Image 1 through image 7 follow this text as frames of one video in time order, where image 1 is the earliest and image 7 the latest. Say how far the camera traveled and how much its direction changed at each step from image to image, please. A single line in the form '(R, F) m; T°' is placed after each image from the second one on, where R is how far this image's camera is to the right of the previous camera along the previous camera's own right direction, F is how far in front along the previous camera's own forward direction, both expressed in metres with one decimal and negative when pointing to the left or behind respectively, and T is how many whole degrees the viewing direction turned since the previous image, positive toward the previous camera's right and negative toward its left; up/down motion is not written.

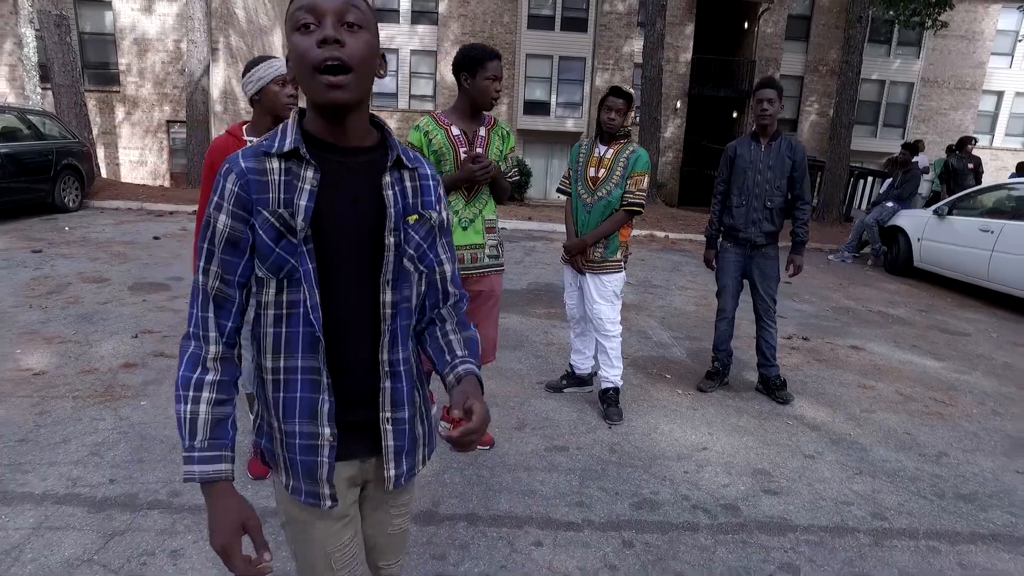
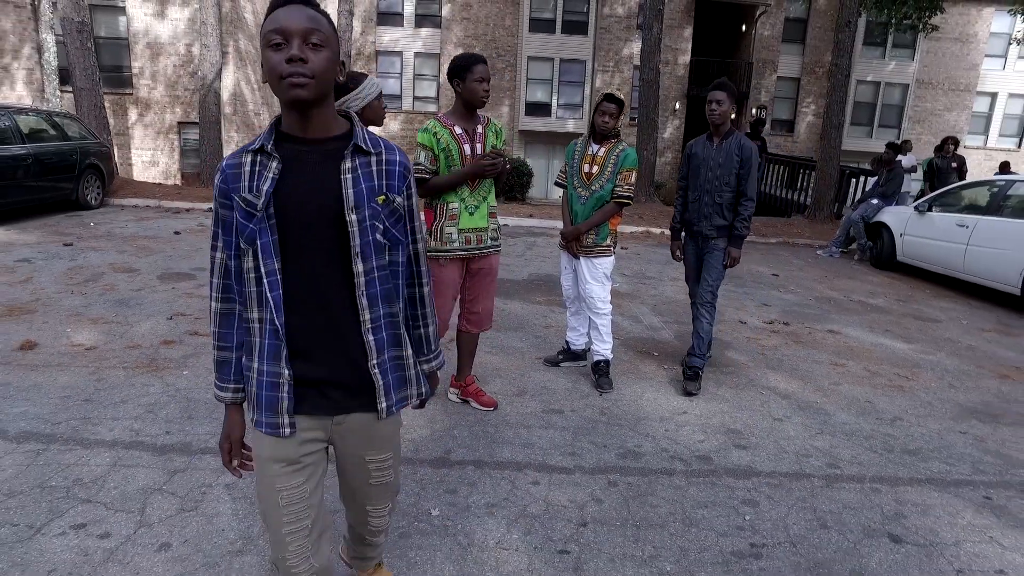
(0.0, -0.5) m; 0°
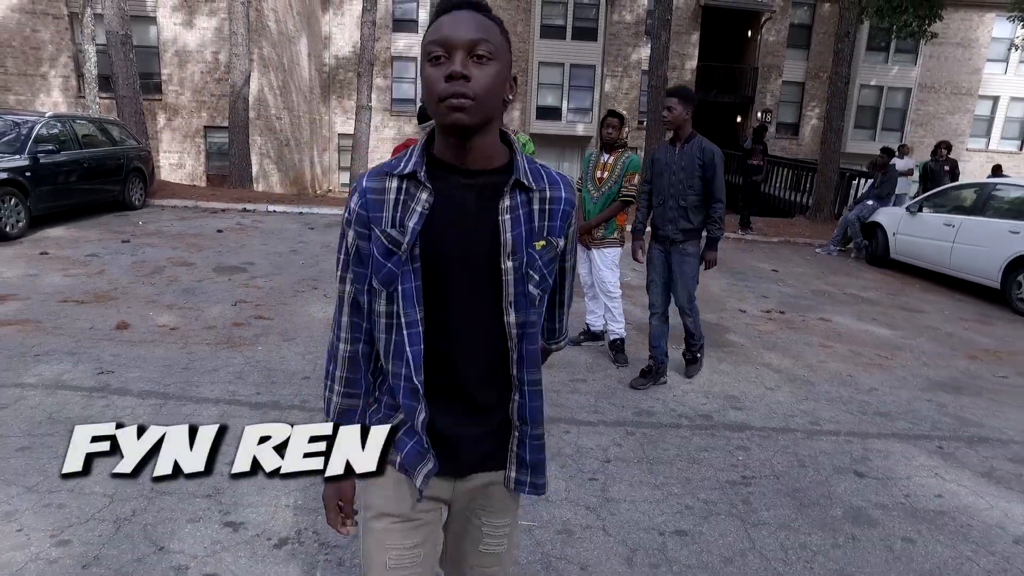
(-0.2, -0.7) m; -1°
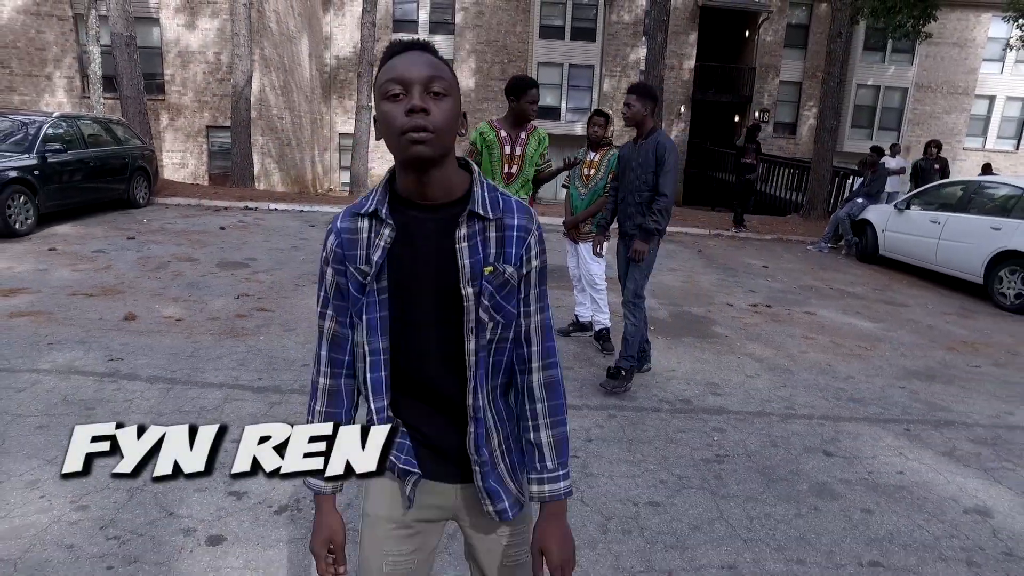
(+0.1, -0.2) m; 0°
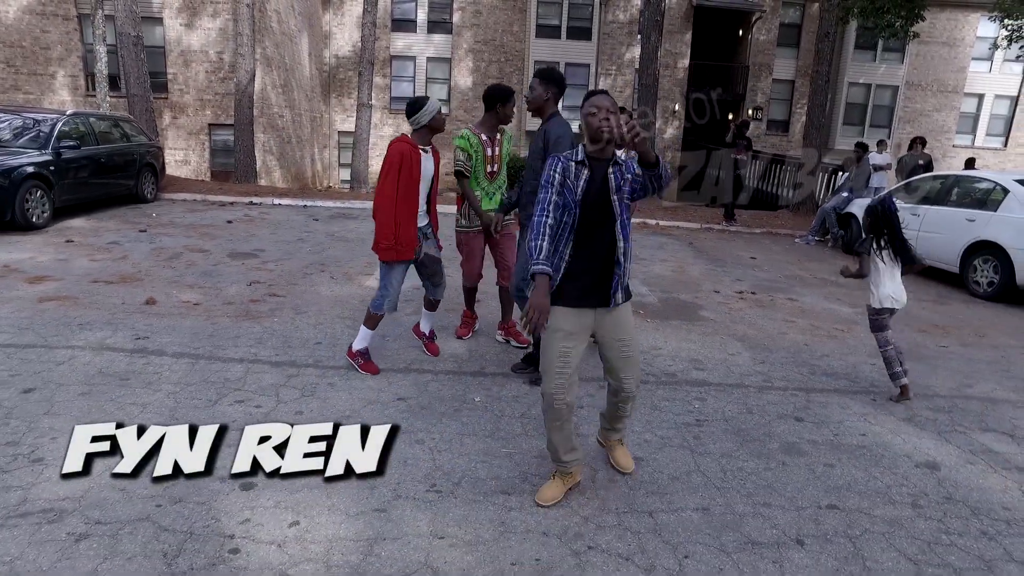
(0.0, -0.4) m; 0°
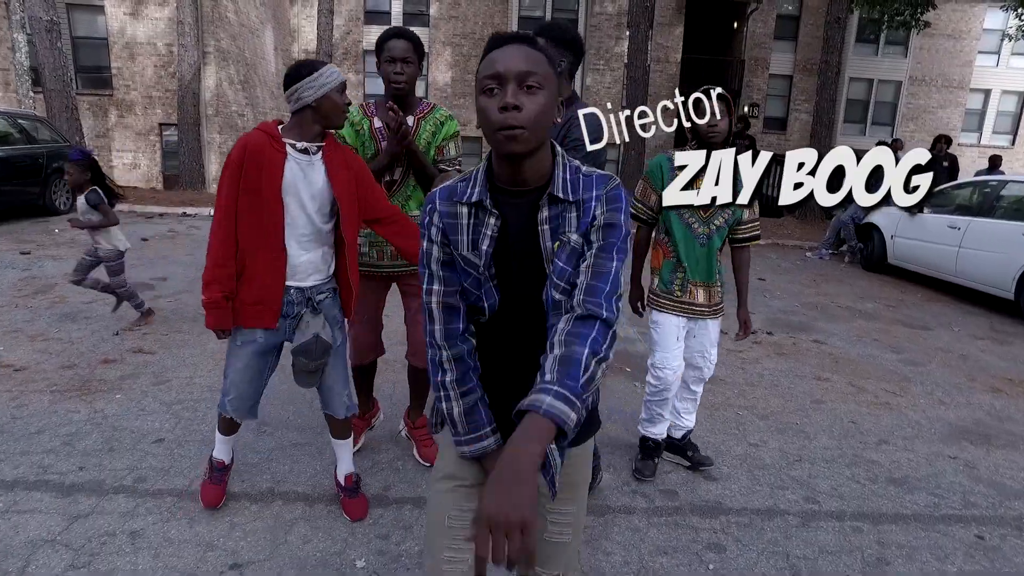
(+0.4, +1.6) m; +1°
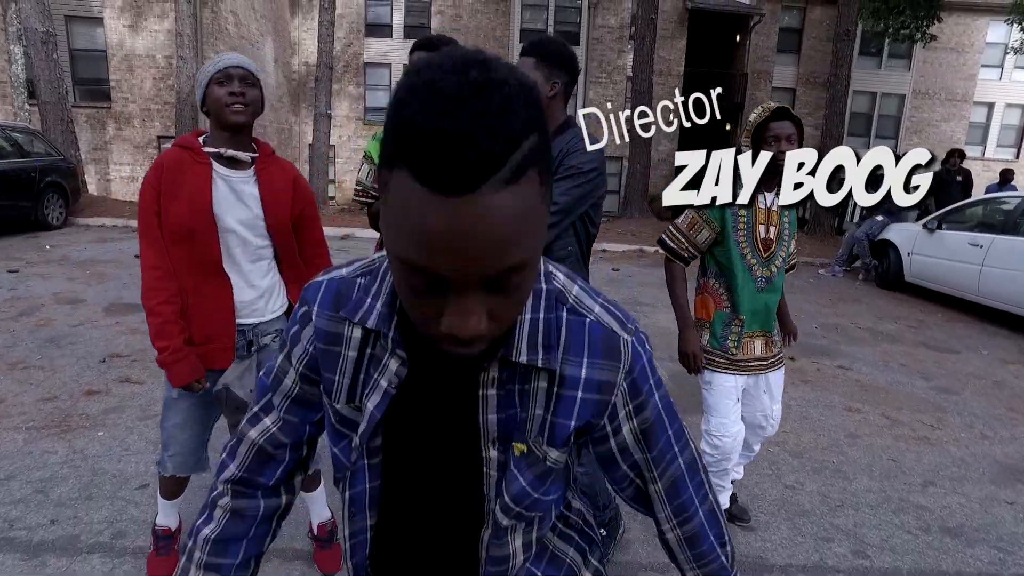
(-0.1, +0.3) m; 0°
